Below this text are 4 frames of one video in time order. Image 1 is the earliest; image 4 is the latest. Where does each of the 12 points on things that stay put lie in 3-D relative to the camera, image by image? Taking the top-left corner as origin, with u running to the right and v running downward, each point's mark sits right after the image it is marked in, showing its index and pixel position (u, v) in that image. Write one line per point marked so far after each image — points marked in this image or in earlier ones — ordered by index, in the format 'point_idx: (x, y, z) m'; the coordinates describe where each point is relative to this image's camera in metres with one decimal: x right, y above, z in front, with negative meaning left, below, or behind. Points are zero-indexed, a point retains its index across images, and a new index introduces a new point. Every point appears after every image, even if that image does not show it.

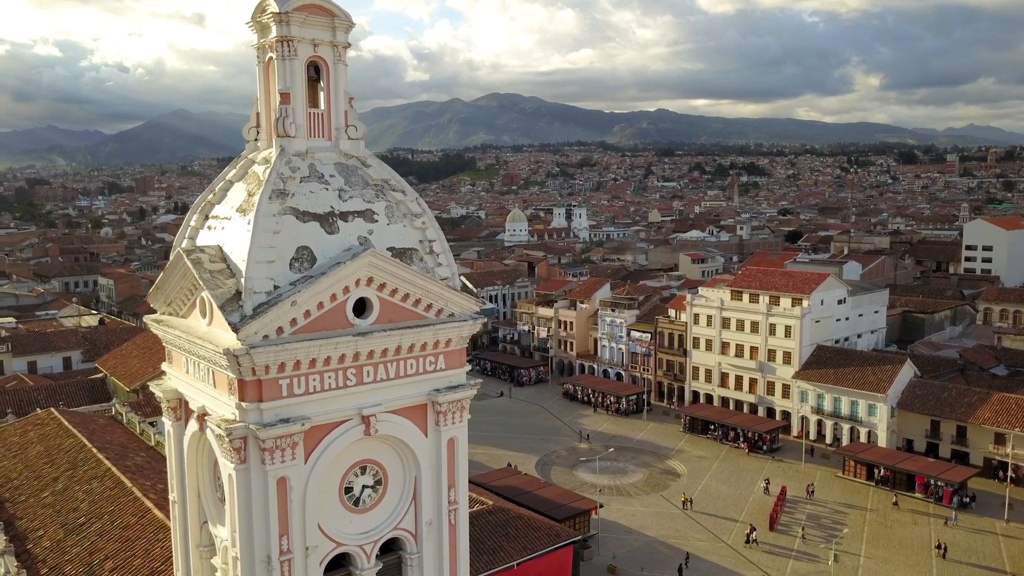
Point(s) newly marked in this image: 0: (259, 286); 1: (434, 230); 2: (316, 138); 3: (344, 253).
0: (-3.1, 0.0, +9.8) m
1: (-1.2, +0.8, +11.6) m
2: (-2.7, +2.1, +11.2) m
3: (-2.2, +0.5, +10.5) m
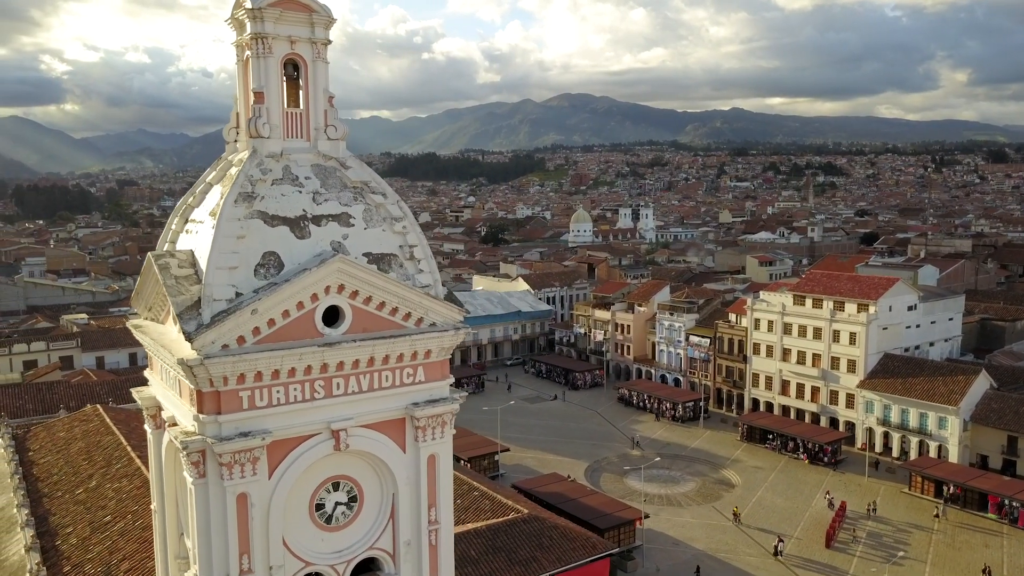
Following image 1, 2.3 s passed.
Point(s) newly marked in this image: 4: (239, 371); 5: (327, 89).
0: (-3.4, -0.1, +9.4) m
1: (-1.3, +0.7, +11.0) m
2: (-2.9, +2.0, +10.8) m
3: (-2.5, +0.4, +10.0) m
4: (-3.2, -1.0, +9.3) m
5: (-2.5, +2.7, +11.0) m
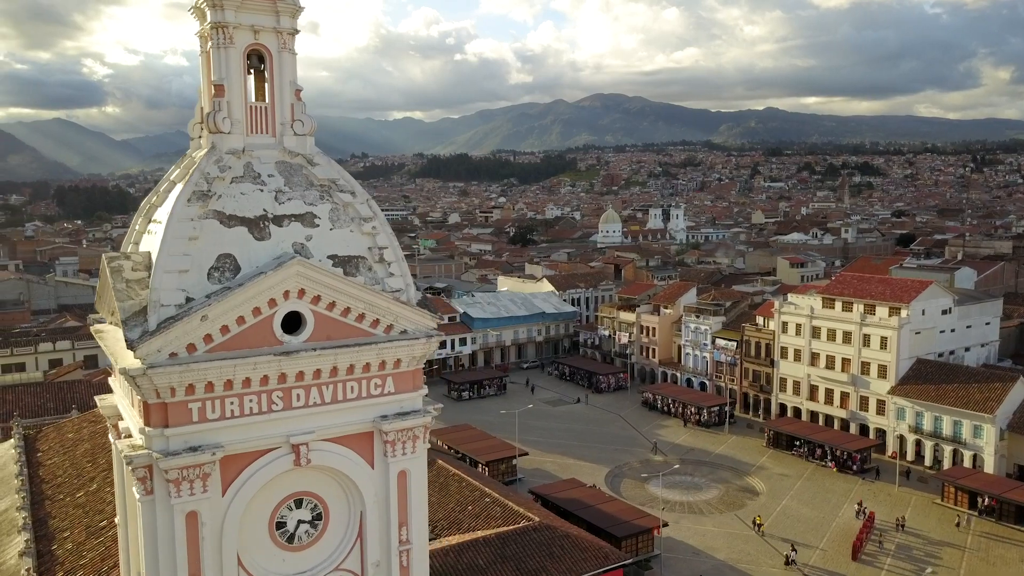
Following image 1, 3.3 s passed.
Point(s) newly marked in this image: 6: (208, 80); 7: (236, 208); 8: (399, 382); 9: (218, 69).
0: (-3.8, -0.1, +8.9) m
1: (-1.6, +0.7, +10.3) m
2: (-3.2, +1.9, +10.2) m
3: (-2.8, +0.3, +9.4) m
4: (-3.5, -1.0, +8.7) m
5: (-2.8, +2.7, +10.4) m
6: (-3.8, +2.6, +10.0) m
7: (-3.2, +0.9, +9.5) m
8: (-1.4, -1.2, +10.2) m
9: (-3.6, +2.7, +9.9) m
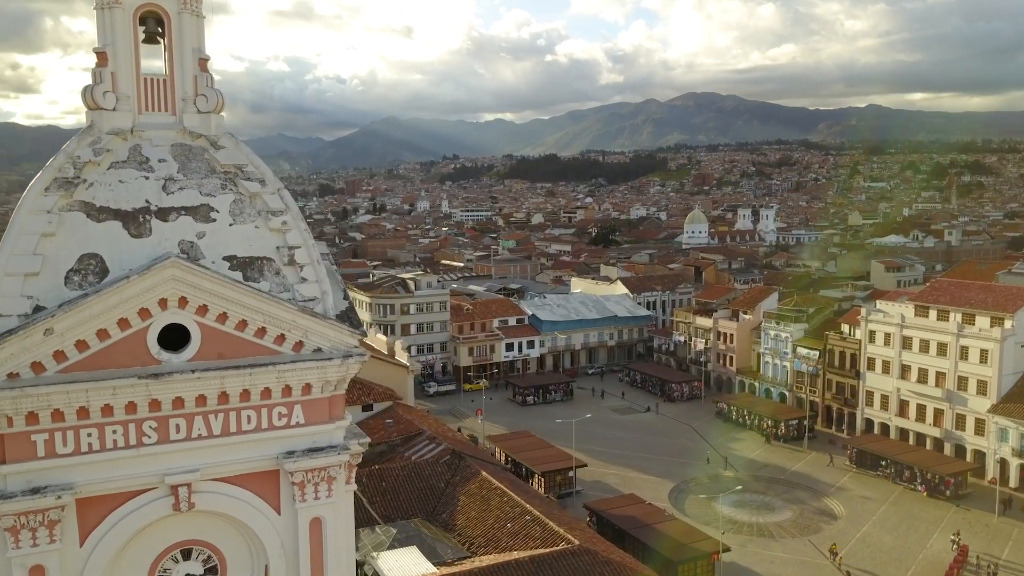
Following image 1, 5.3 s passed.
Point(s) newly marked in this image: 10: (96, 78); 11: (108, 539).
0: (-4.5, -0.2, +7.3) m
1: (-2.2, +0.6, +8.6) m
2: (-3.8, +1.9, +8.6) m
3: (-3.5, +0.2, +7.8) m
4: (-4.3, -1.1, +7.2) m
5: (-3.4, +2.6, +8.8) m
6: (-4.4, +2.5, +8.5) m
7: (-3.9, +0.9, +7.9) m
8: (-2.1, -1.3, +8.4) m
9: (-4.2, +2.6, +8.4) m
10: (-4.3, +2.2, +8.3) m
11: (-3.8, -2.4, +7.6) m
